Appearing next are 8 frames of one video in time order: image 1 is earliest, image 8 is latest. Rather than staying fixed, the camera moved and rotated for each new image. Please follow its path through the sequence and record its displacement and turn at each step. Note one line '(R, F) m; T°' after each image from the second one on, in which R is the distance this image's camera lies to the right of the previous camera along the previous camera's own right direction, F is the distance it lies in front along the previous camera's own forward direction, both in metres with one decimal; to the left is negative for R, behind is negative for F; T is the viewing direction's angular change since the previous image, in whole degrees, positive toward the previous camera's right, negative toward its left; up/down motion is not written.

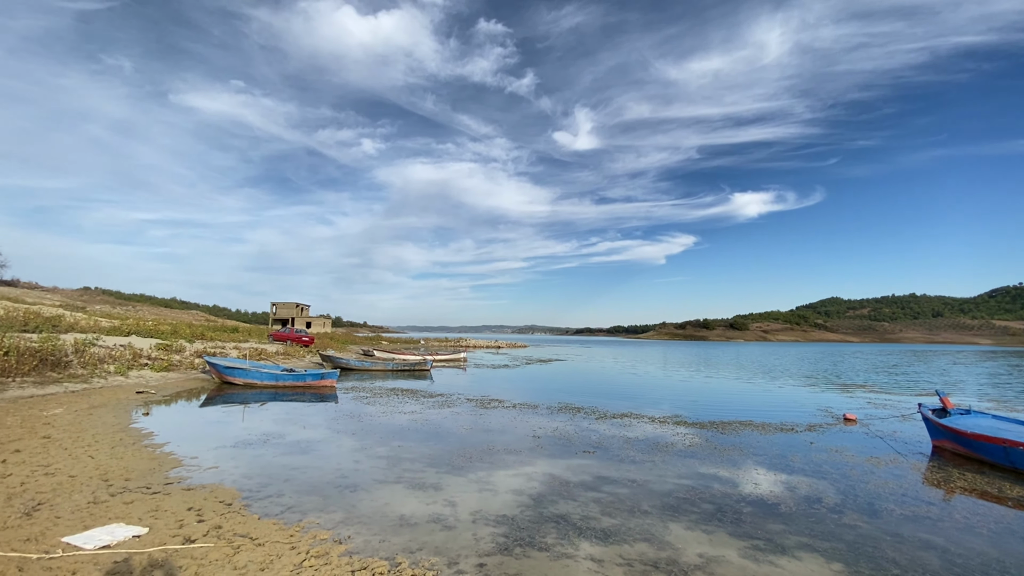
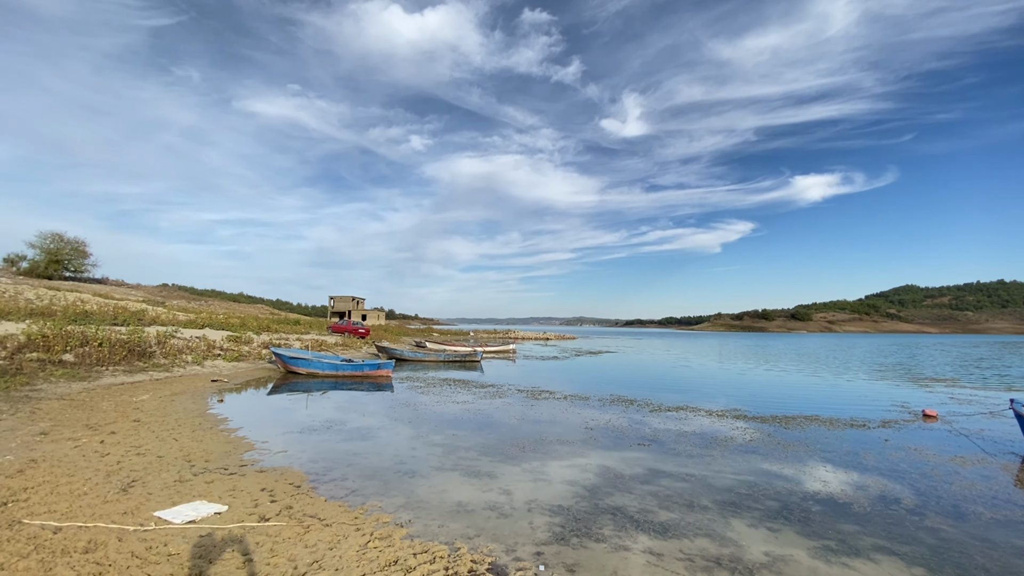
(-0.1, 0.0) m; -6°
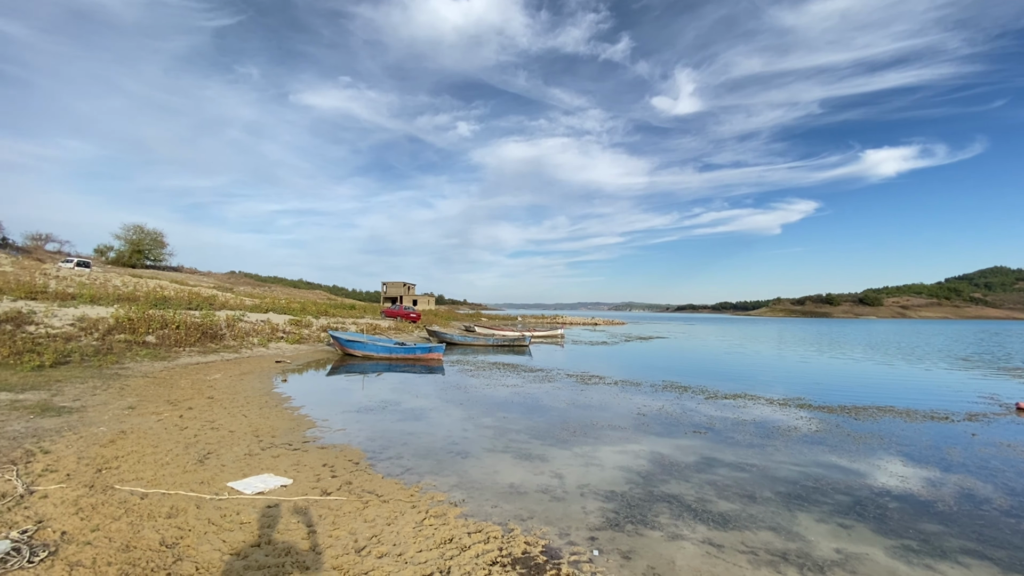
(-0.1, +0.1) m; -6°
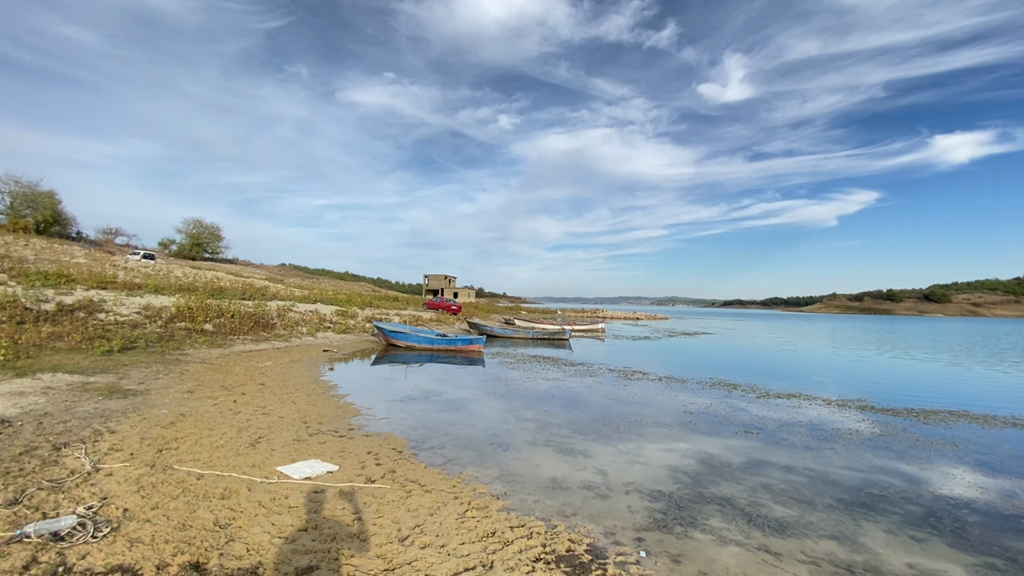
(-0.1, +0.2) m; -5°
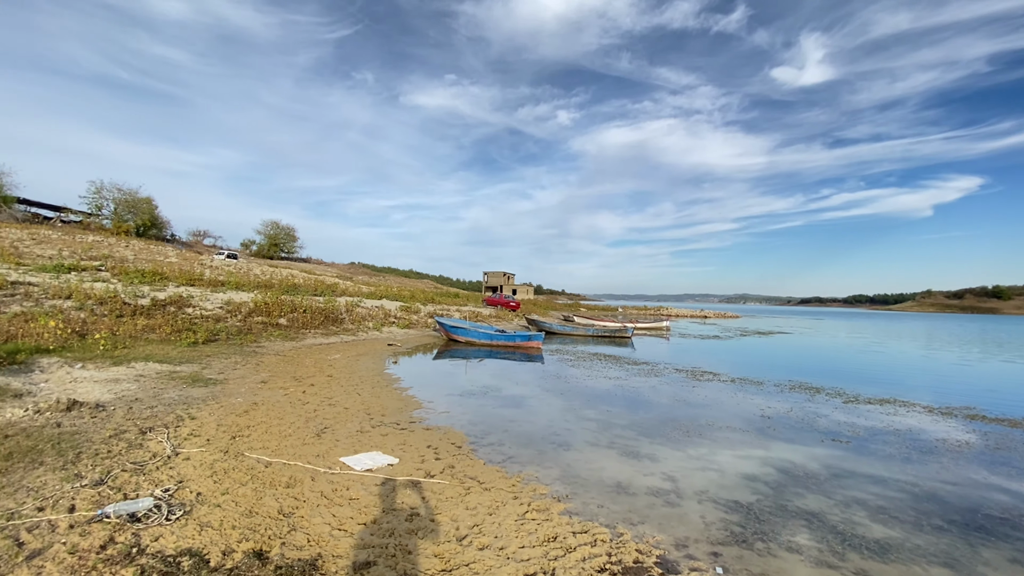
(0.0, +0.3) m; -7°
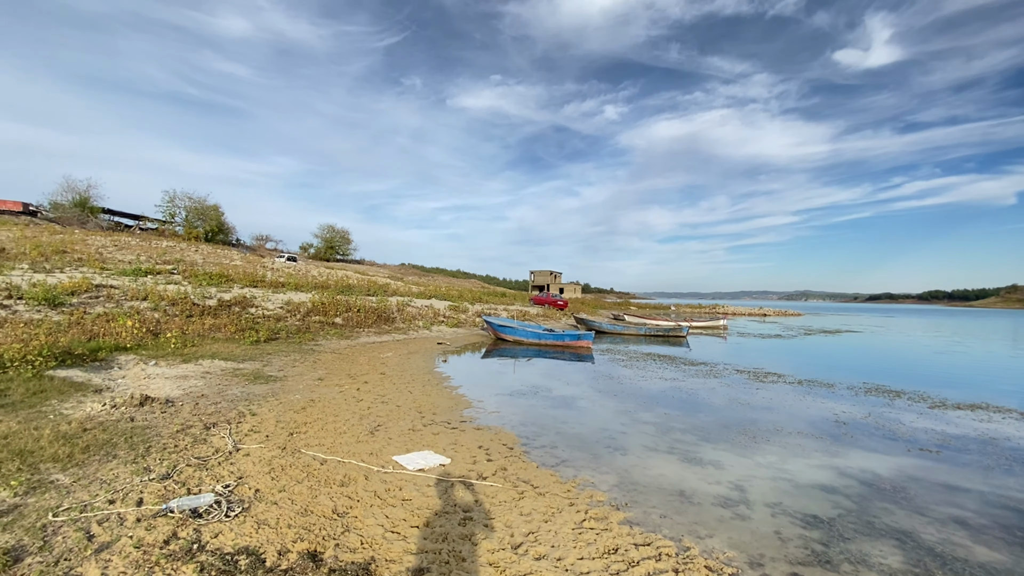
(-0.1, +0.2) m; -6°
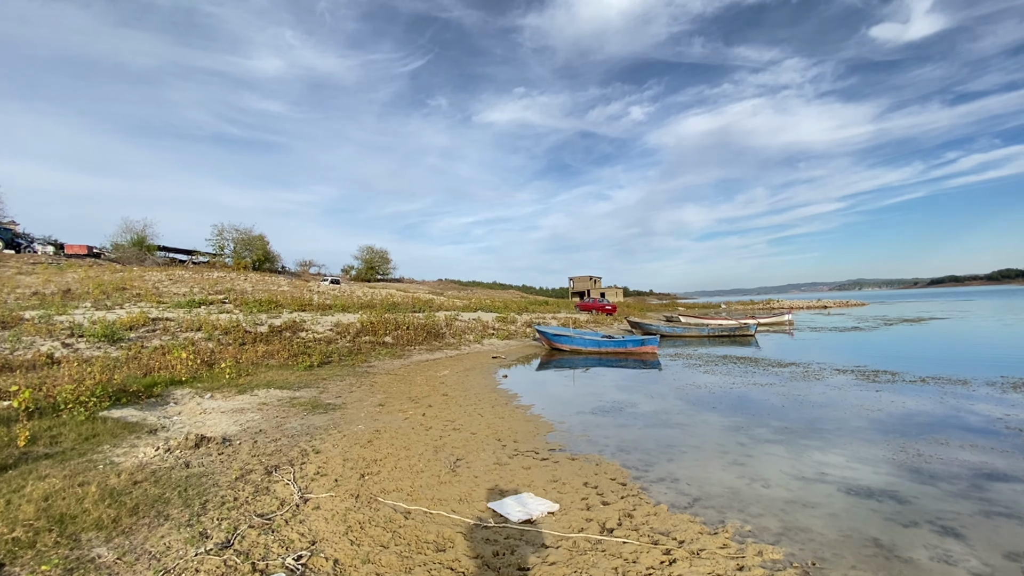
(-0.8, +1.2) m; -4°
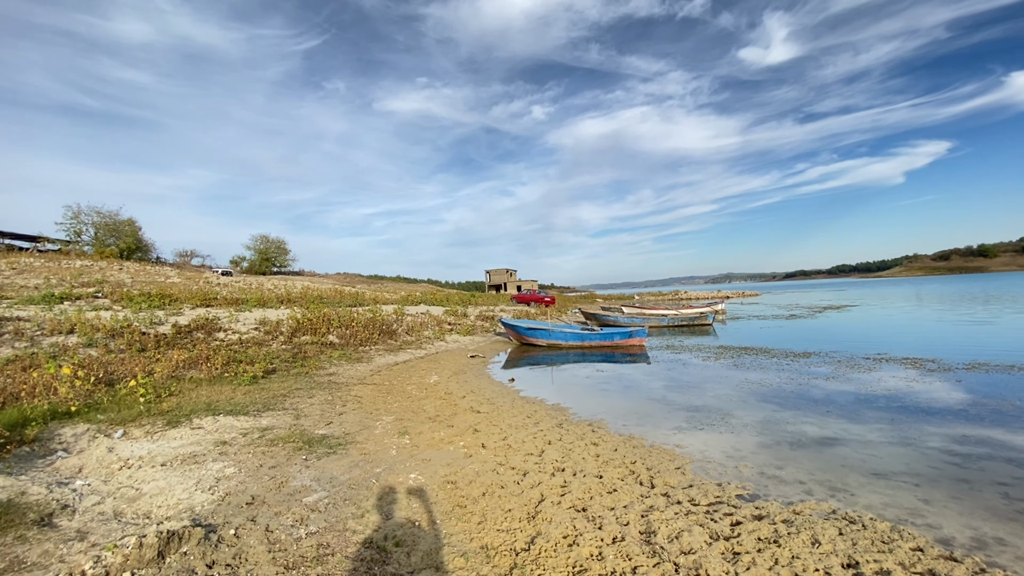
(-2.8, +3.0) m; +11°
